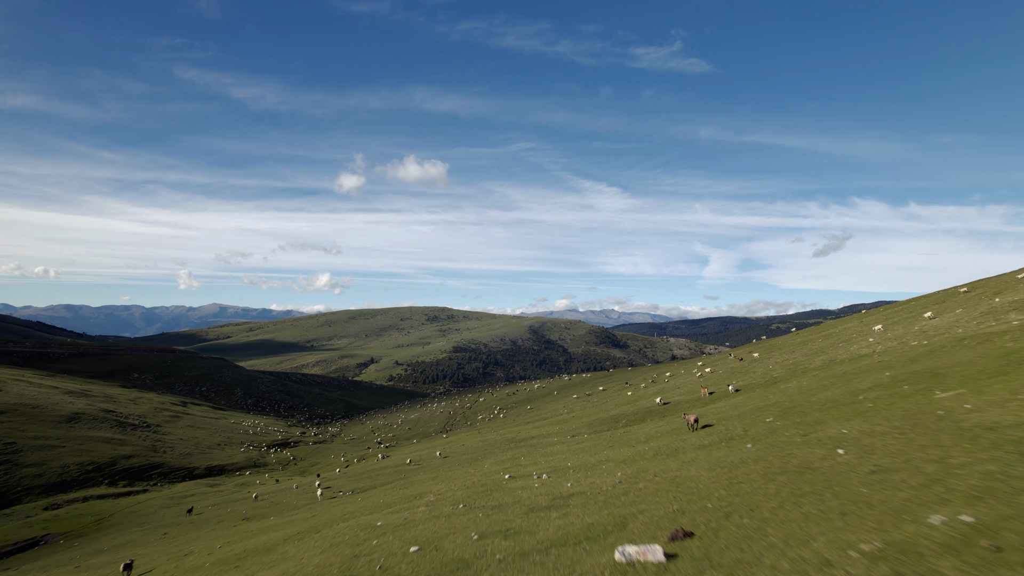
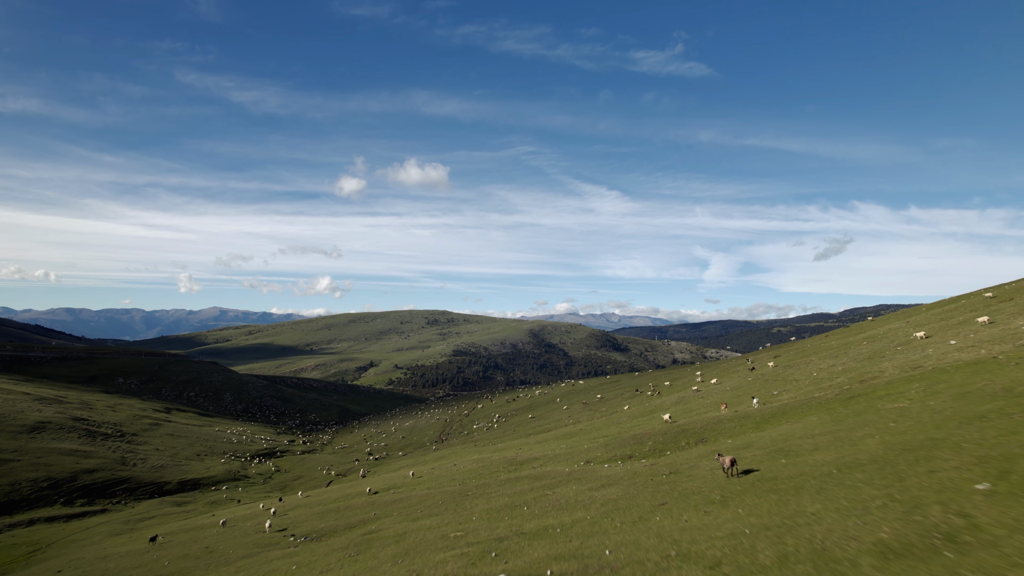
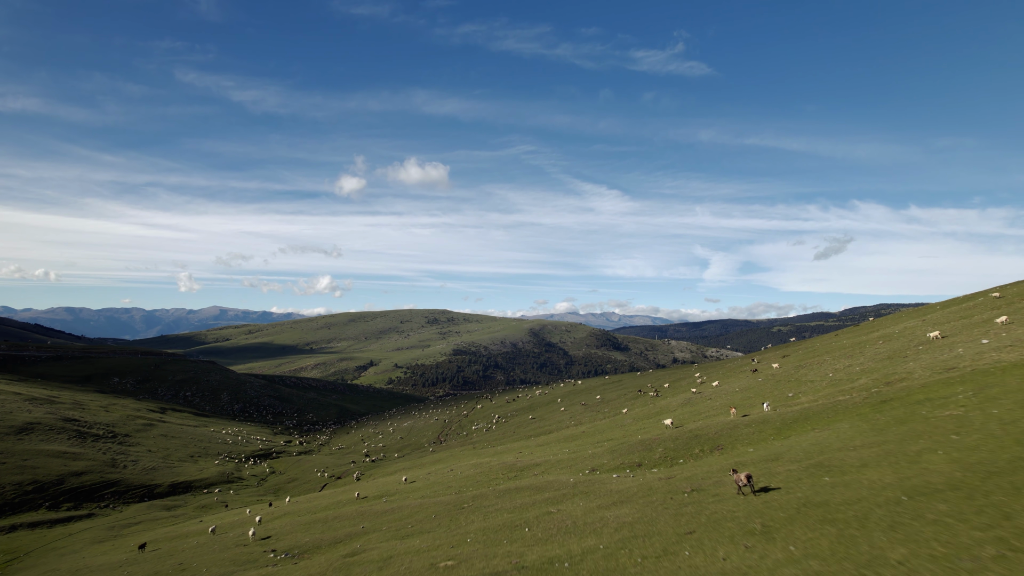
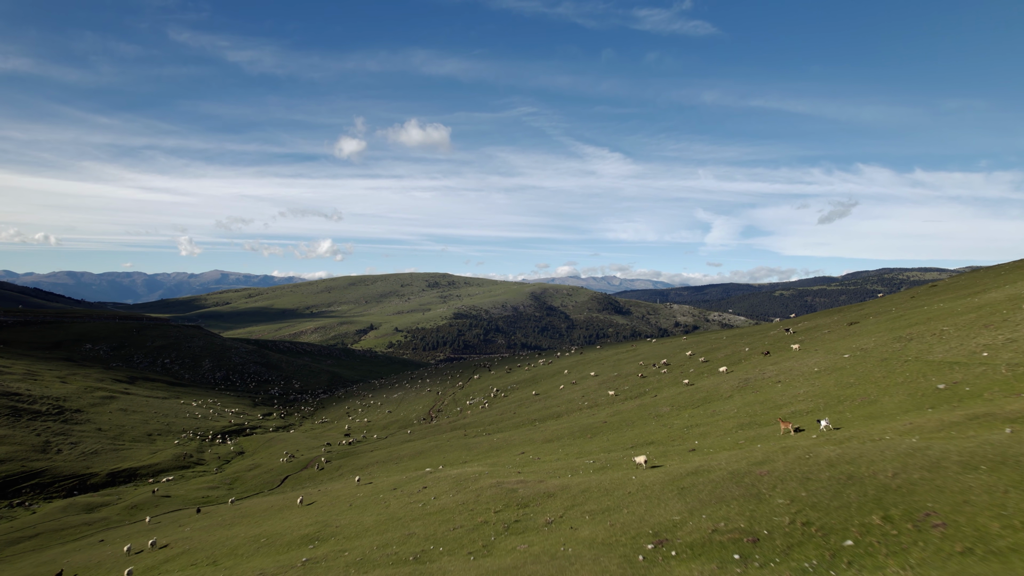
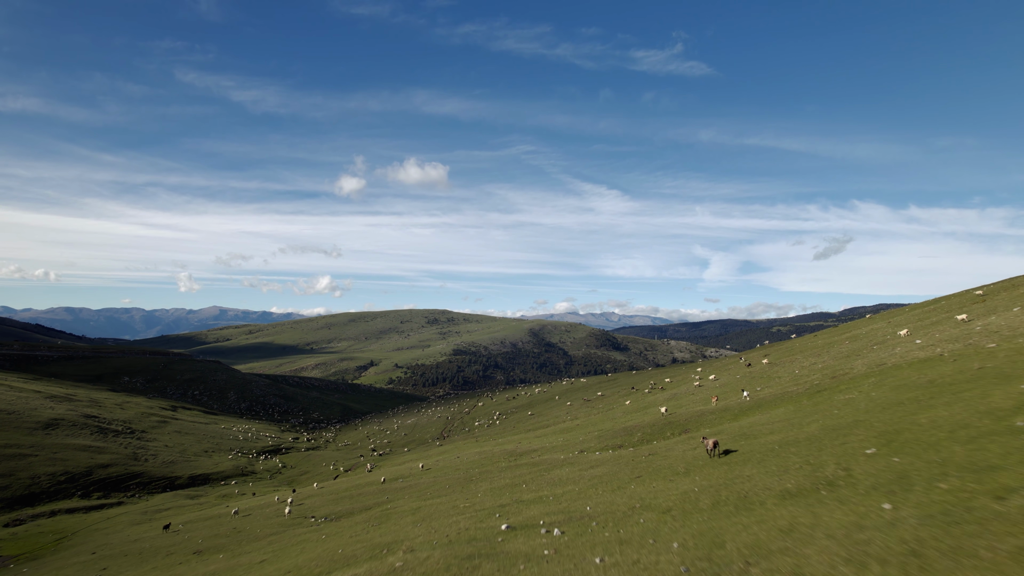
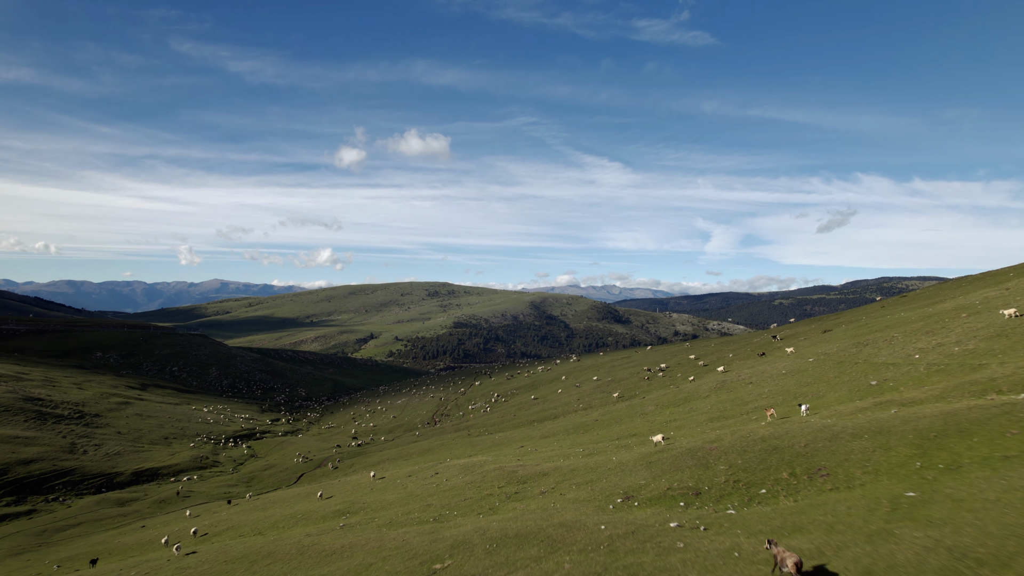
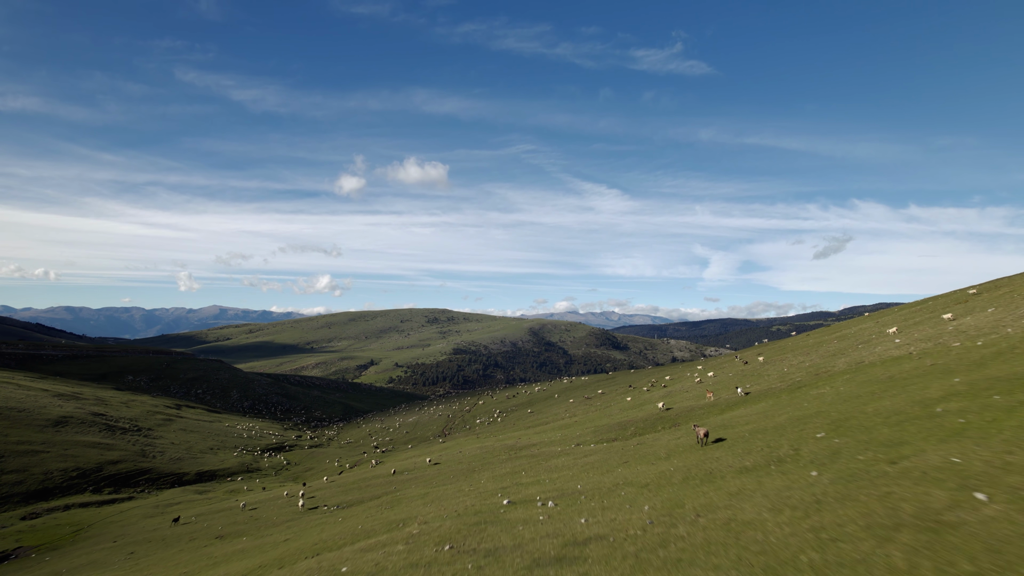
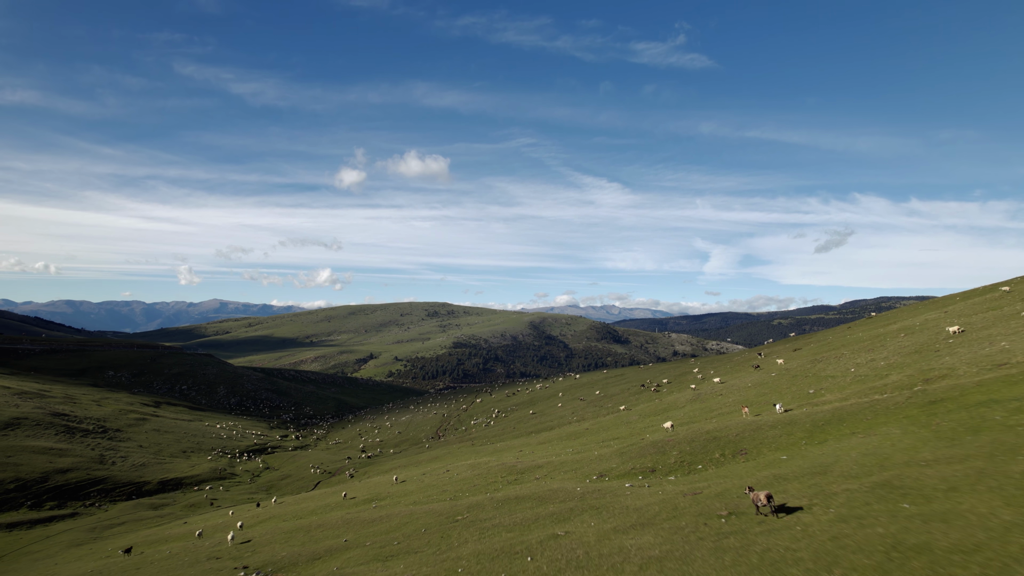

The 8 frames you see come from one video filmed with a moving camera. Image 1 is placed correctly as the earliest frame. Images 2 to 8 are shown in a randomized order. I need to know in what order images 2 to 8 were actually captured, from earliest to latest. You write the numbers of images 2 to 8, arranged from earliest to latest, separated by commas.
7, 5, 2, 3, 8, 6, 4
